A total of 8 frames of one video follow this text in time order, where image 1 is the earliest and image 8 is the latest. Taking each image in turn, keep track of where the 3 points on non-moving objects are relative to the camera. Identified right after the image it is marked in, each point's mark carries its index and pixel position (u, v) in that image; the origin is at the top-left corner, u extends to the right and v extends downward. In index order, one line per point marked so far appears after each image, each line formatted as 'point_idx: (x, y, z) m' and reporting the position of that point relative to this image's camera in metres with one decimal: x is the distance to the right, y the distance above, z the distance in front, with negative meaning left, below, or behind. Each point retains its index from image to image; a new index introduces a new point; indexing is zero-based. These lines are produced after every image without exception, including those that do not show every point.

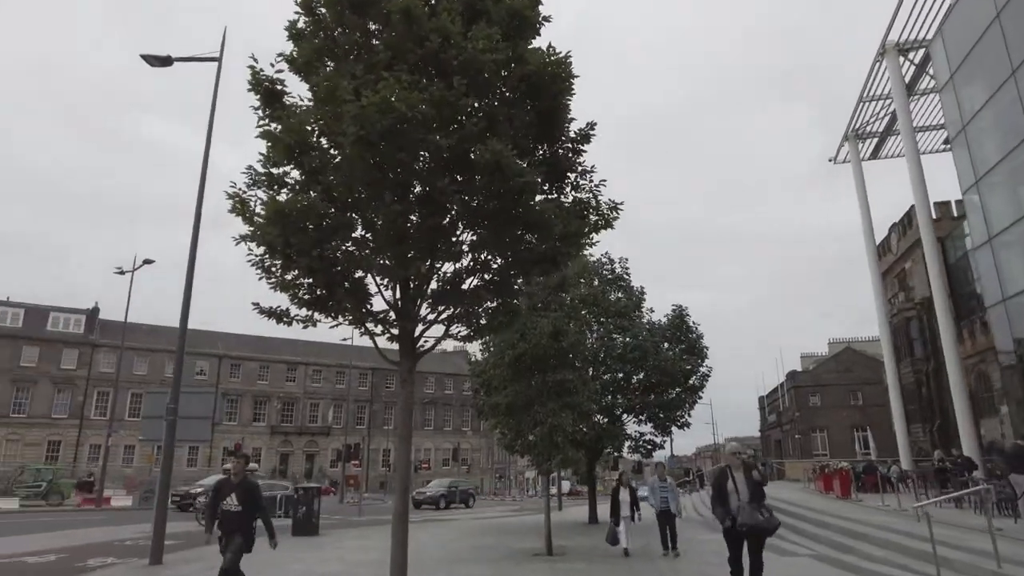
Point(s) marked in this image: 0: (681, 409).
0: (+4.7, -3.4, +18.3) m
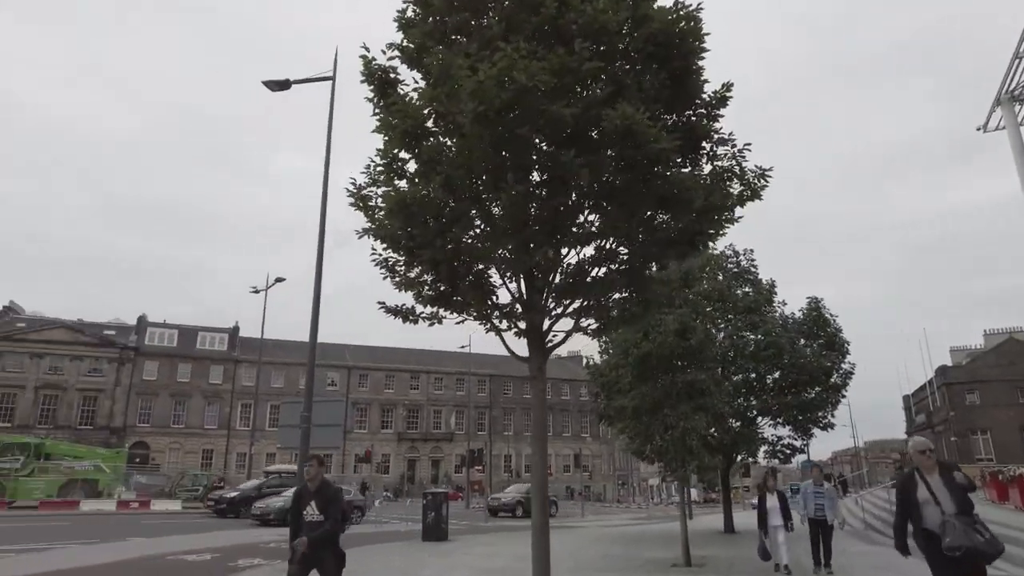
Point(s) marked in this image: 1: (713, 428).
0: (+7.9, -3.1, +16.9) m
1: (+3.5, -2.4, +11.5) m
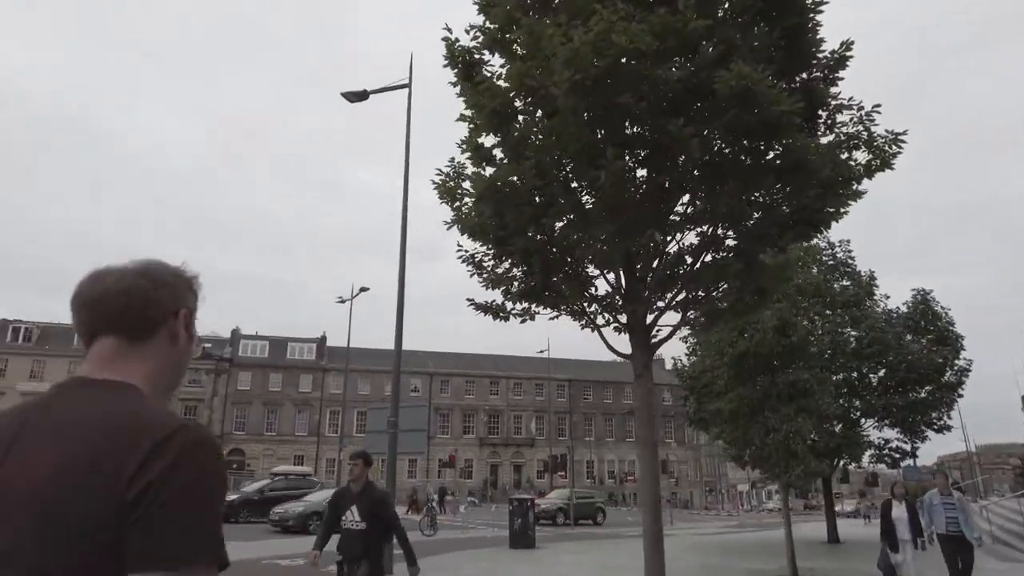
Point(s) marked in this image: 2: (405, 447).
0: (+9.9, -2.9, +15.6) m
1: (+4.9, -2.3, +10.7) m
2: (-2.3, -3.4, +14.2) m
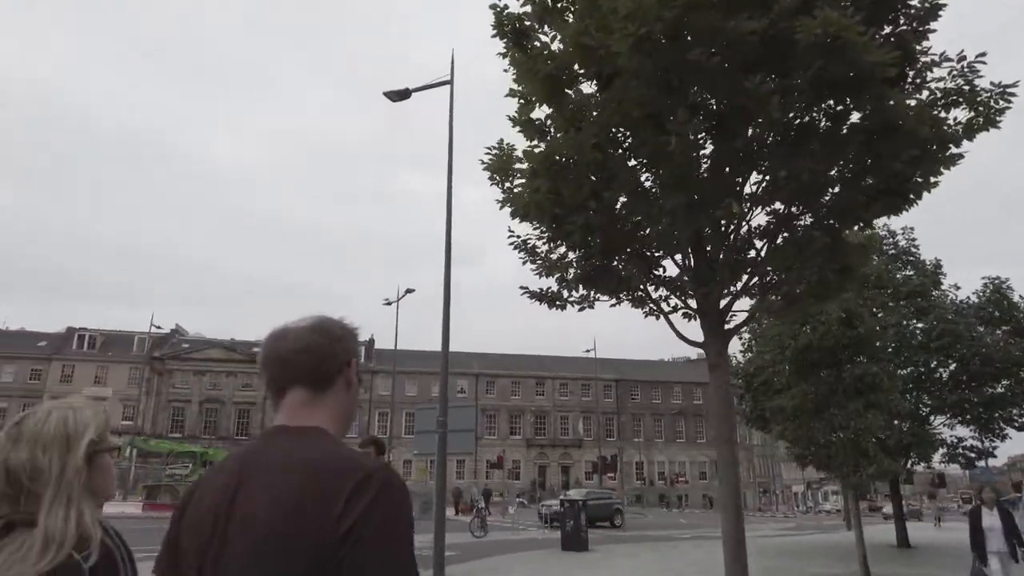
0: (+11.1, -2.6, +14.6) m
1: (+5.7, -2.1, +10.1) m
2: (-1.2, -3.4, +14.1) m
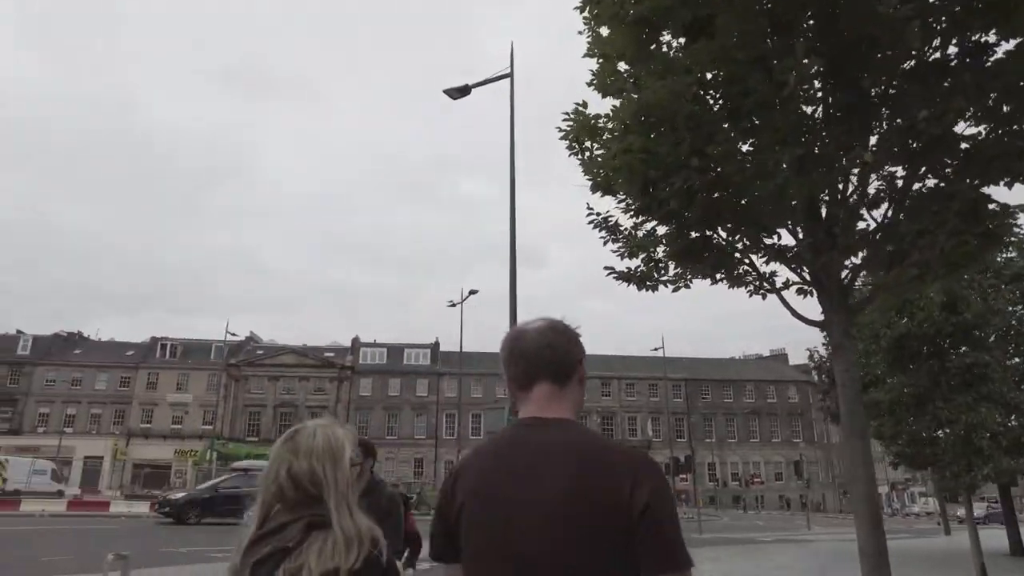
0: (+12.5, -2.2, +13.2) m
1: (+6.8, -1.9, +9.2) m
2: (+0.3, -3.3, +13.8) m
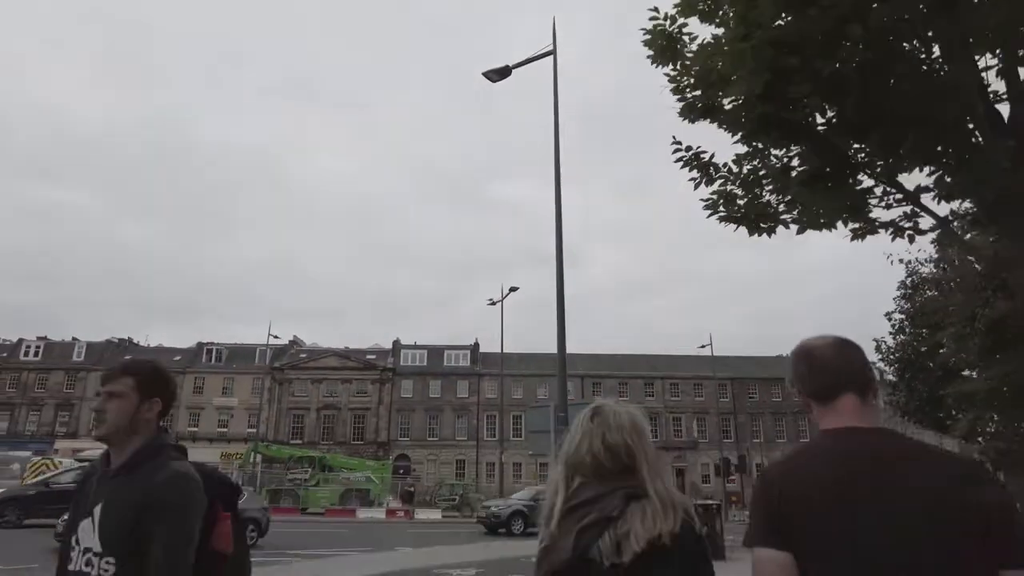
0: (+13.4, -1.8, +11.8) m
1: (+7.4, -1.5, +8.1) m
2: (+1.2, -3.1, +13.1) m
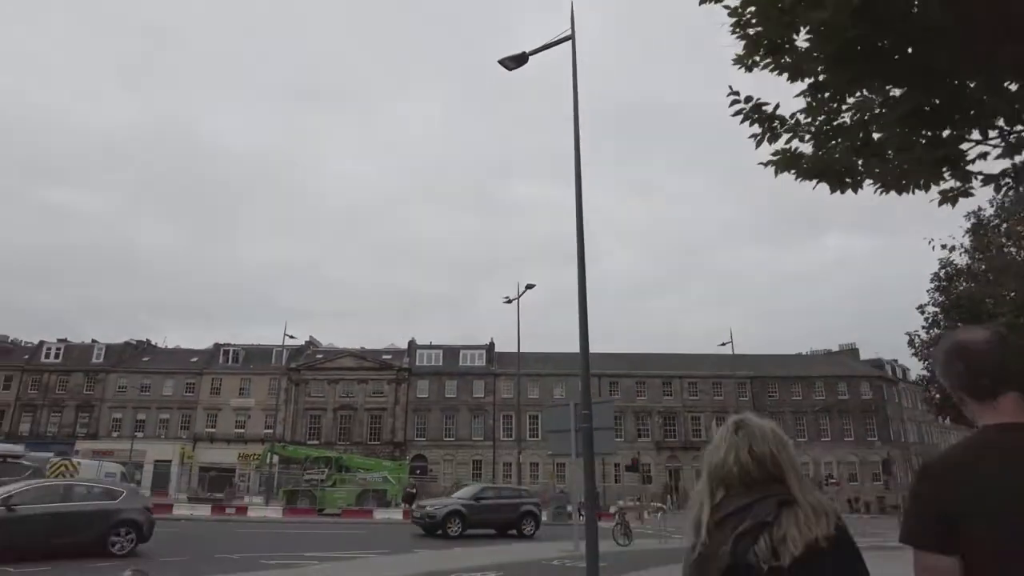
0: (+13.7, -1.6, +11.1) m
1: (+7.7, -1.4, +7.5) m
2: (+1.6, -3.0, +12.6) m
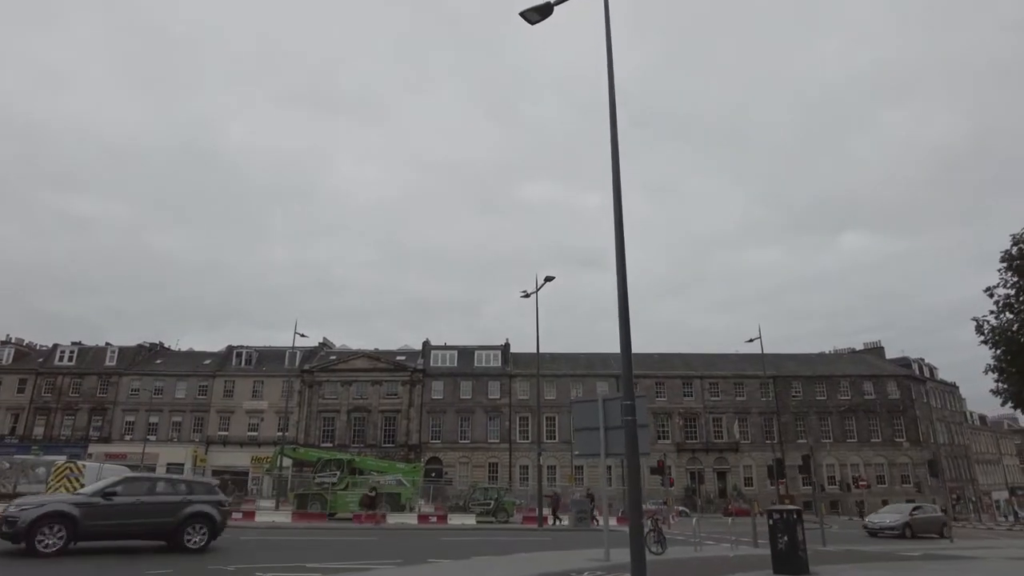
0: (+14.1, -1.1, +9.5) m
1: (+8.0, -1.0, +6.1) m
2: (+2.0, -2.7, +11.3) m
